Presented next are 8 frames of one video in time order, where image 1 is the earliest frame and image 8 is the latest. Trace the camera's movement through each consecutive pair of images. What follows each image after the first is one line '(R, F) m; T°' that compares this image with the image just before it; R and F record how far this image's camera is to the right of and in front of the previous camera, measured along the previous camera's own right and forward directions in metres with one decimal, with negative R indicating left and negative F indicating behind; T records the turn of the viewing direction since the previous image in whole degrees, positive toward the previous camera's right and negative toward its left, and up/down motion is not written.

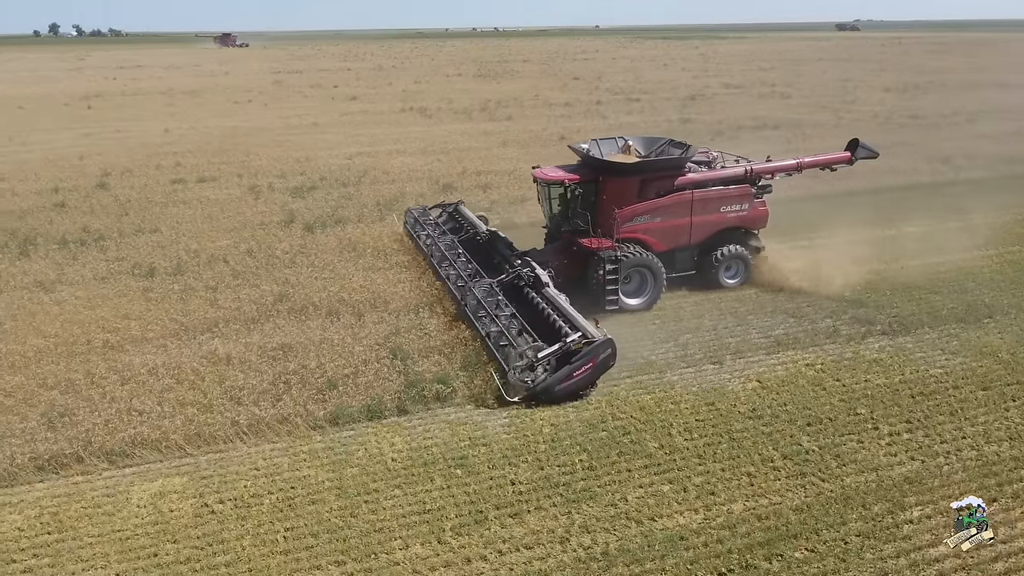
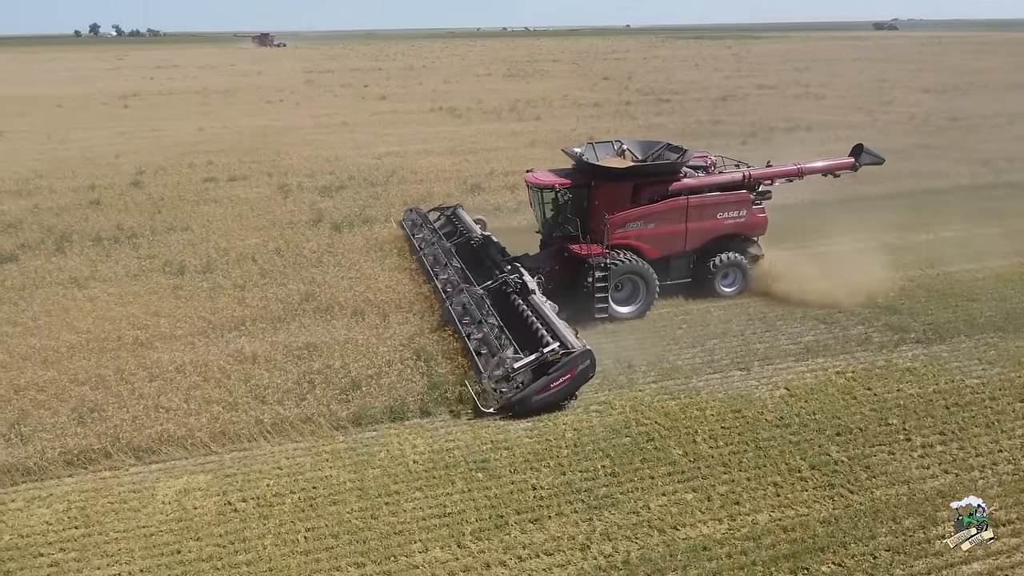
(0.0, 0.0) m; -2°
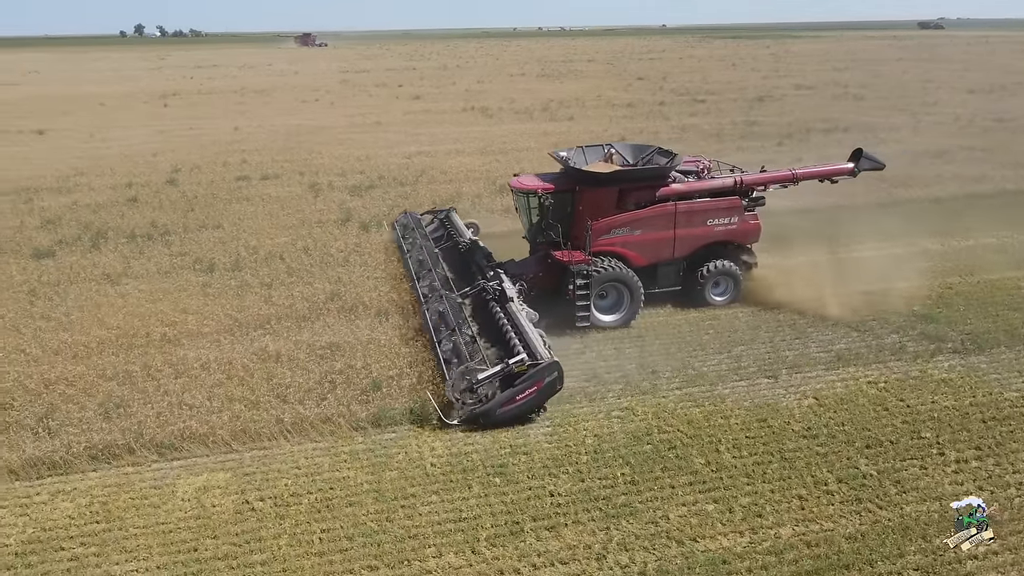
(+0.1, +0.1) m; -3°
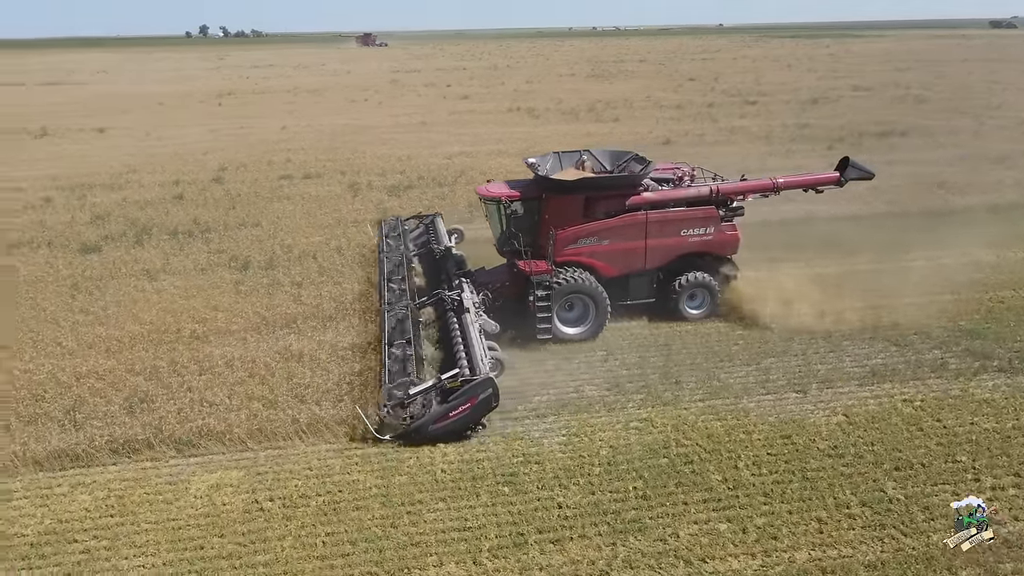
(+0.3, +0.1) m; -4°
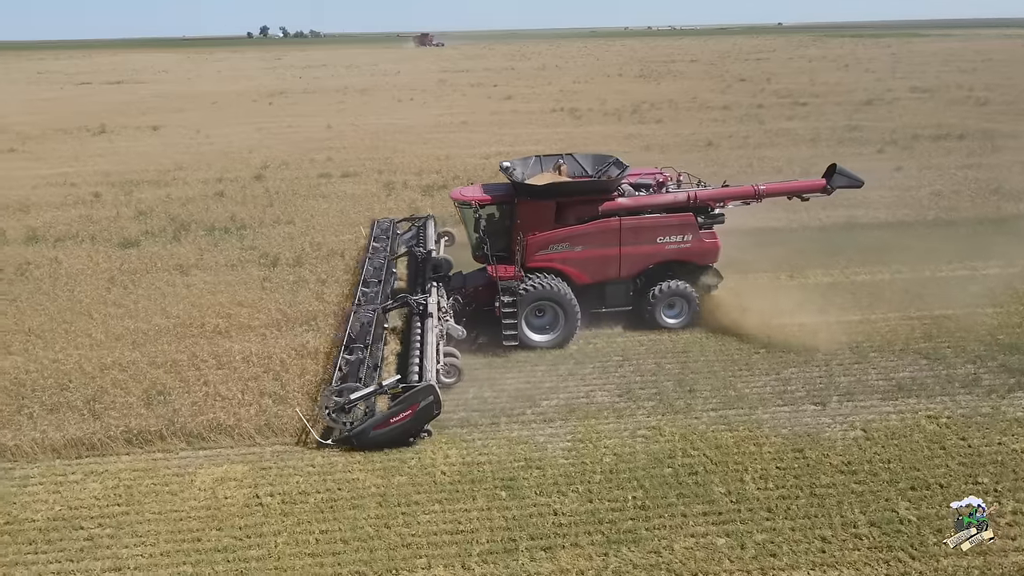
(+0.4, +0.1) m; -4°
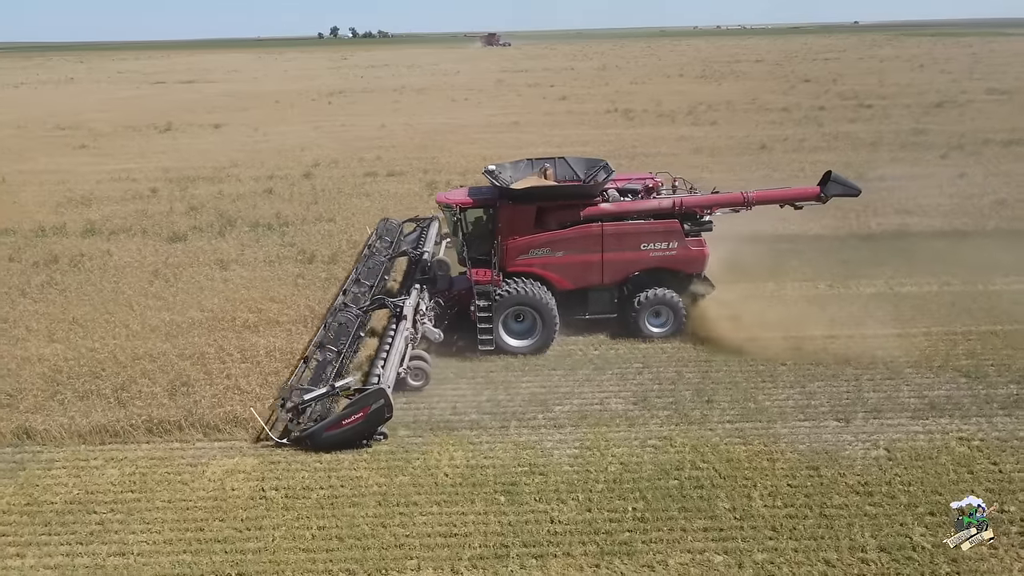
(+0.5, +0.1) m; -5°
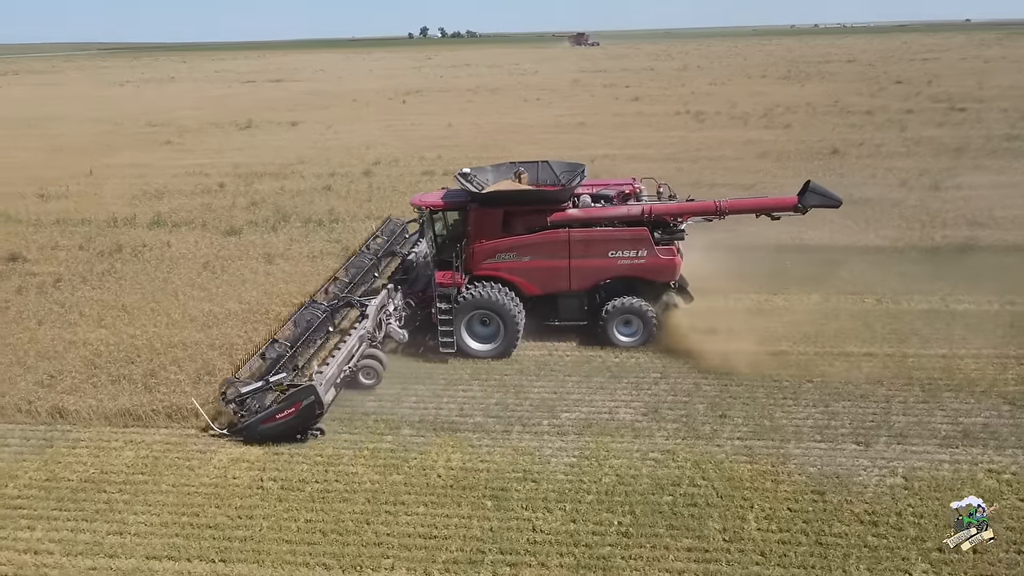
(+0.7, +0.1) m; -6°
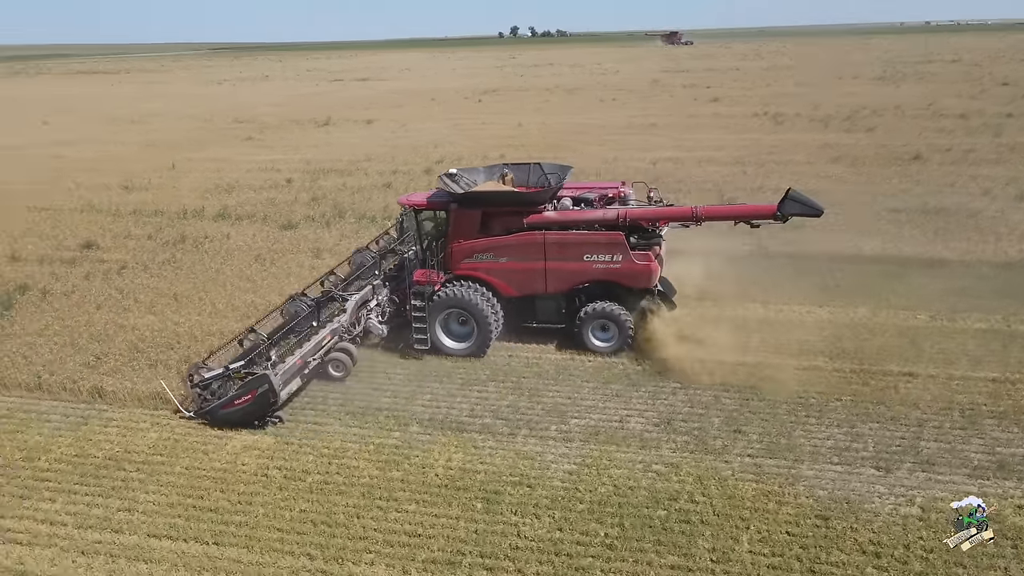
(+0.7, +0.1) m; -6°
